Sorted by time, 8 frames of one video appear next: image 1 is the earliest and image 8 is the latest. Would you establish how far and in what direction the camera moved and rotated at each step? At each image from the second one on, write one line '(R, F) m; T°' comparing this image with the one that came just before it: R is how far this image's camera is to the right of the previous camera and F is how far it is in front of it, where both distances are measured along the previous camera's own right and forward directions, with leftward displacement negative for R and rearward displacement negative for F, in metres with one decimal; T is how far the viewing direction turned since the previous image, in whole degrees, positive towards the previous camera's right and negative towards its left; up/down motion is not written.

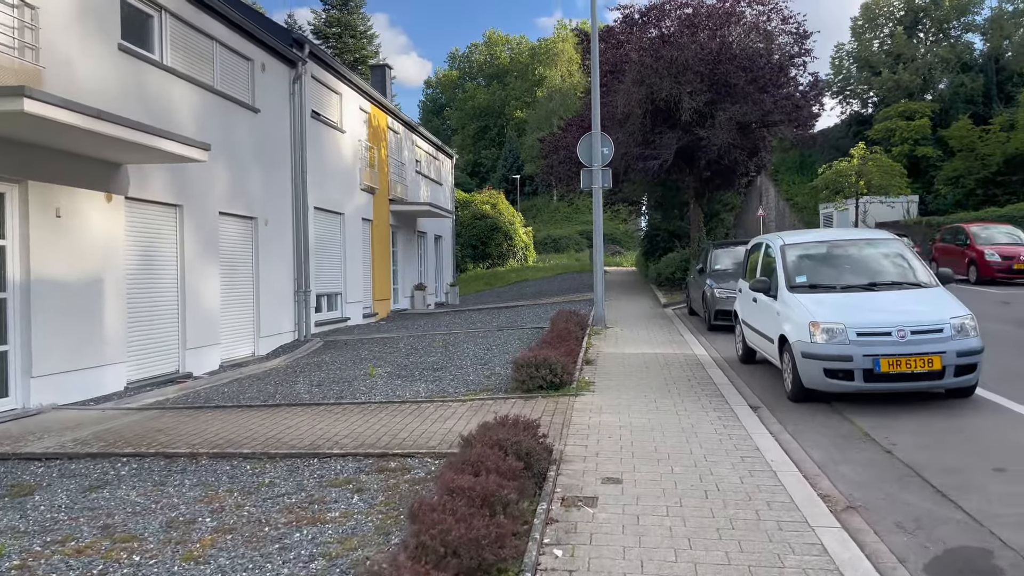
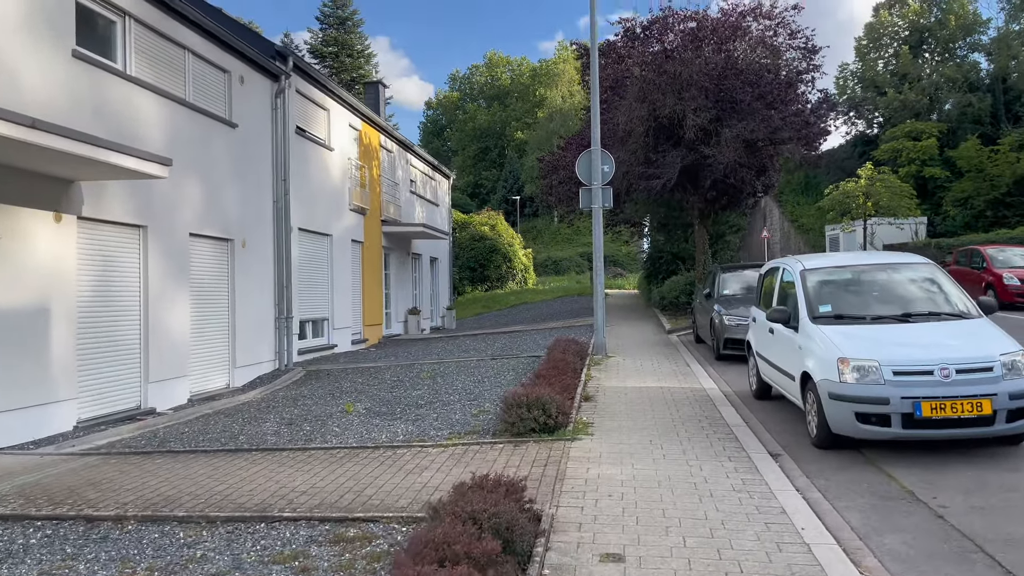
(+0.1, +0.8) m; 0°
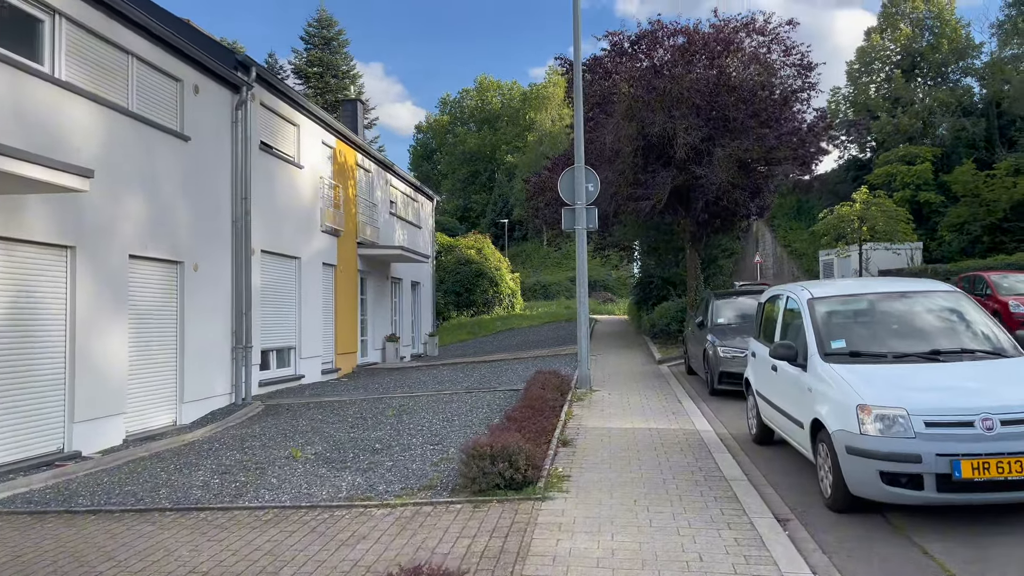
(+0.2, +0.9) m; +1°
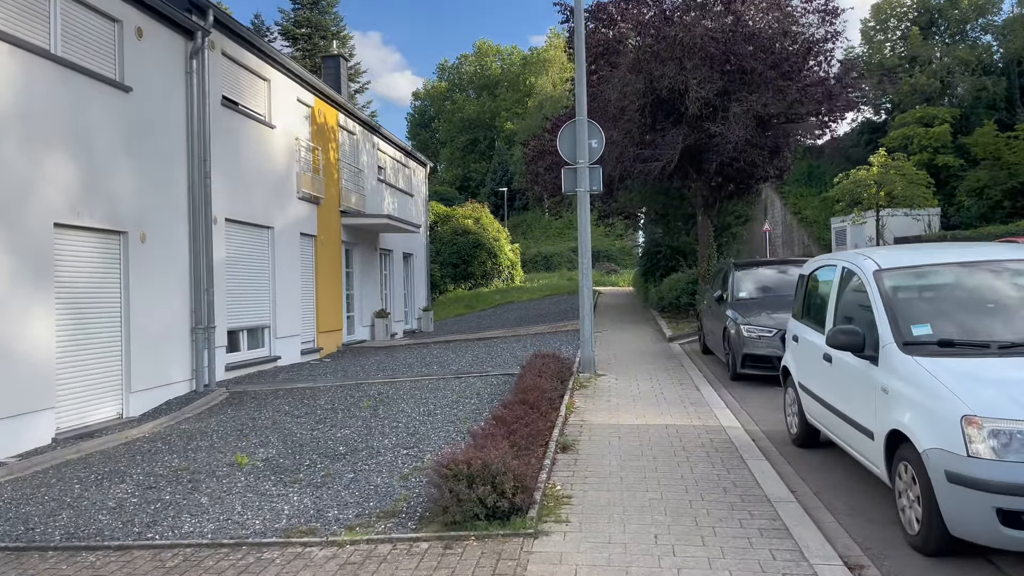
(+0.1, +1.3) m; 0°
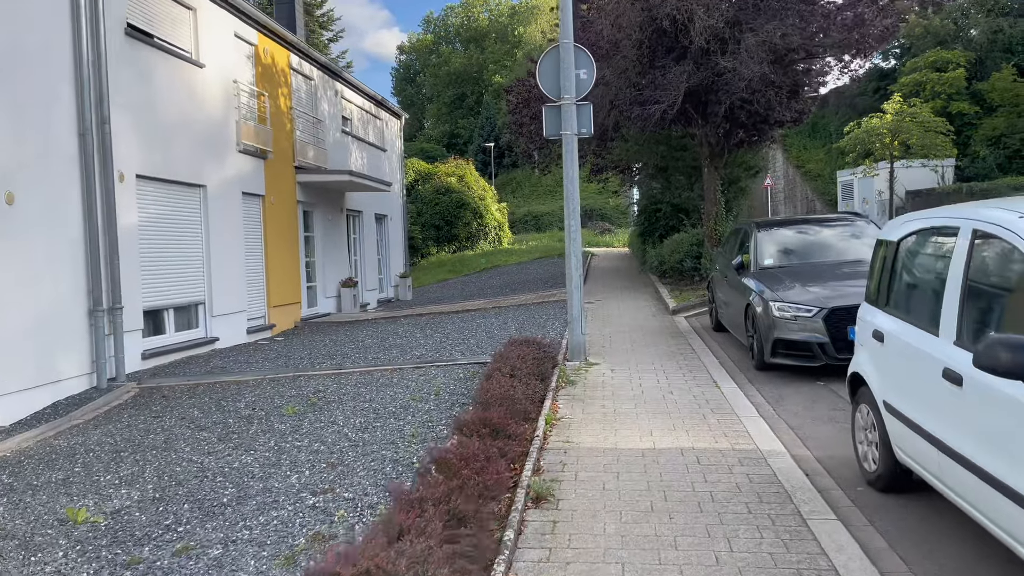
(+0.2, +1.9) m; 0°
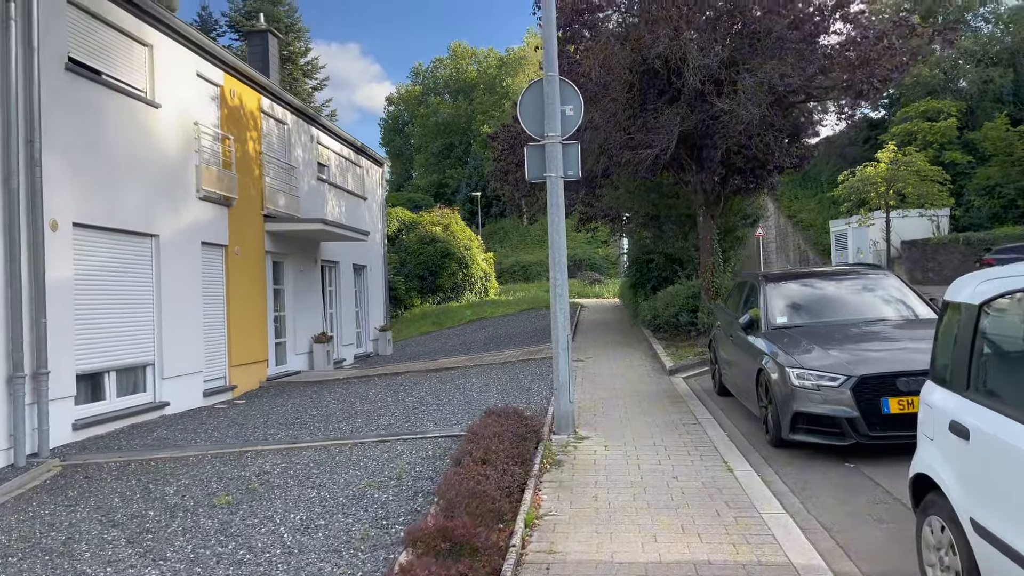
(+0.1, +0.9) m; +1°
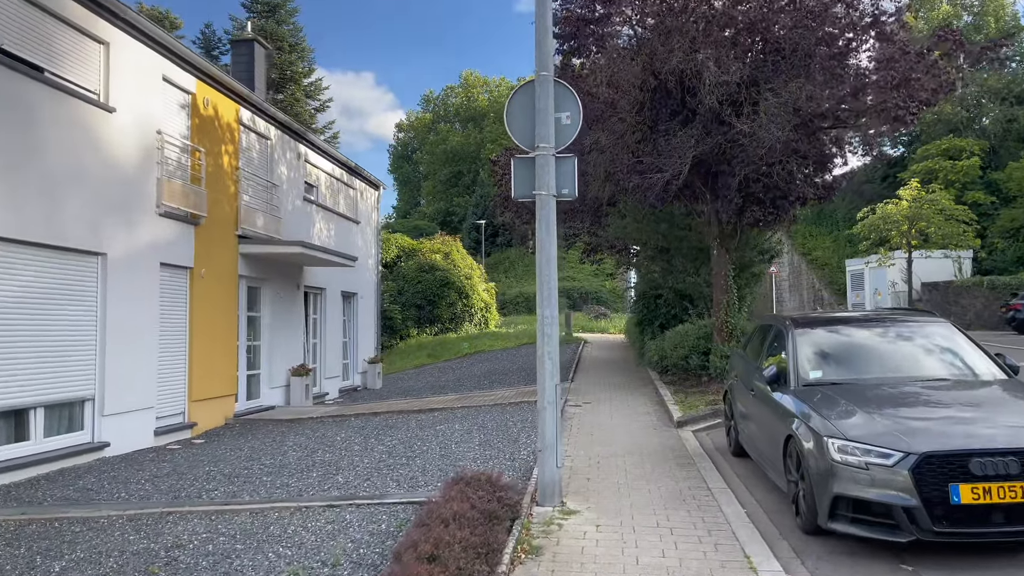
(+0.2, +1.1) m; -1°
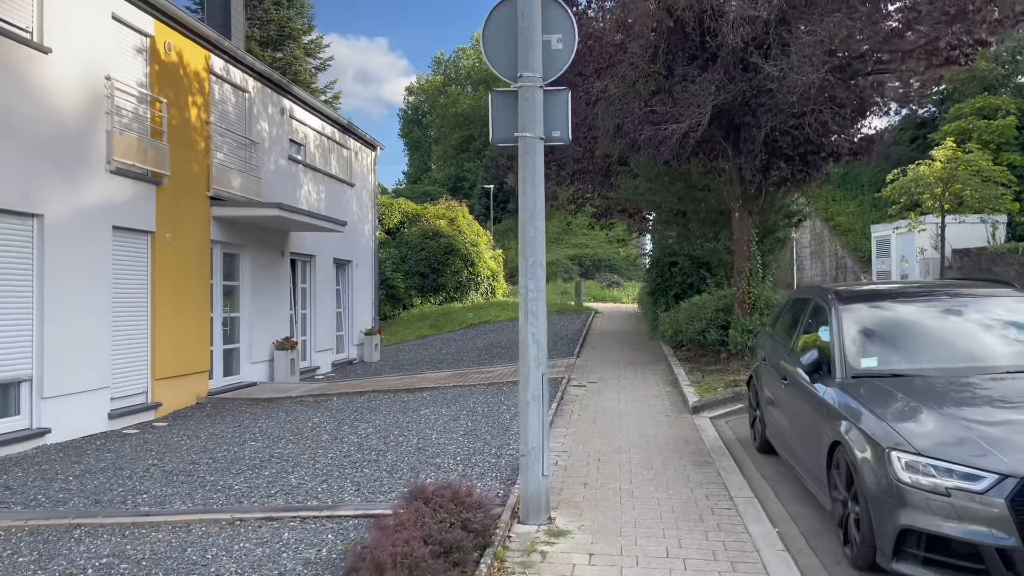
(+0.2, +1.1) m; -1°
